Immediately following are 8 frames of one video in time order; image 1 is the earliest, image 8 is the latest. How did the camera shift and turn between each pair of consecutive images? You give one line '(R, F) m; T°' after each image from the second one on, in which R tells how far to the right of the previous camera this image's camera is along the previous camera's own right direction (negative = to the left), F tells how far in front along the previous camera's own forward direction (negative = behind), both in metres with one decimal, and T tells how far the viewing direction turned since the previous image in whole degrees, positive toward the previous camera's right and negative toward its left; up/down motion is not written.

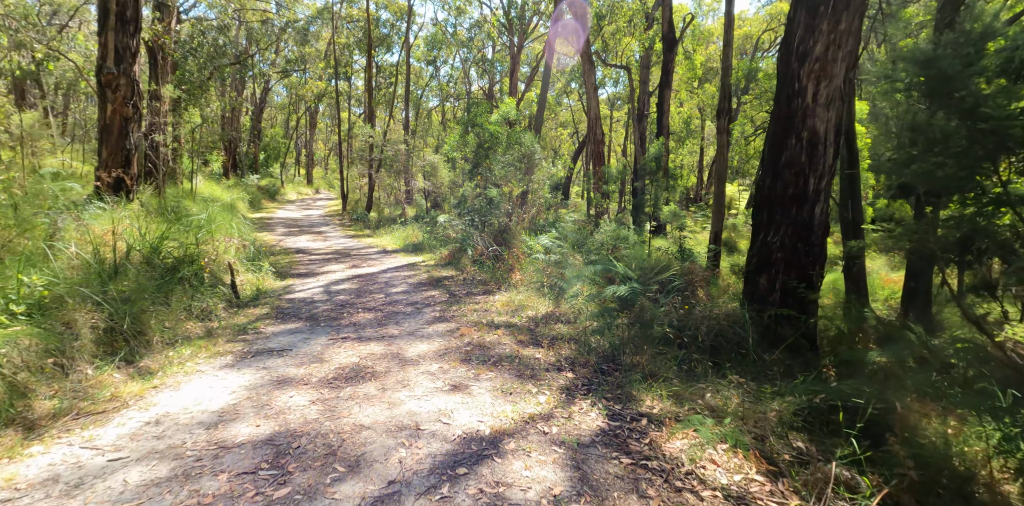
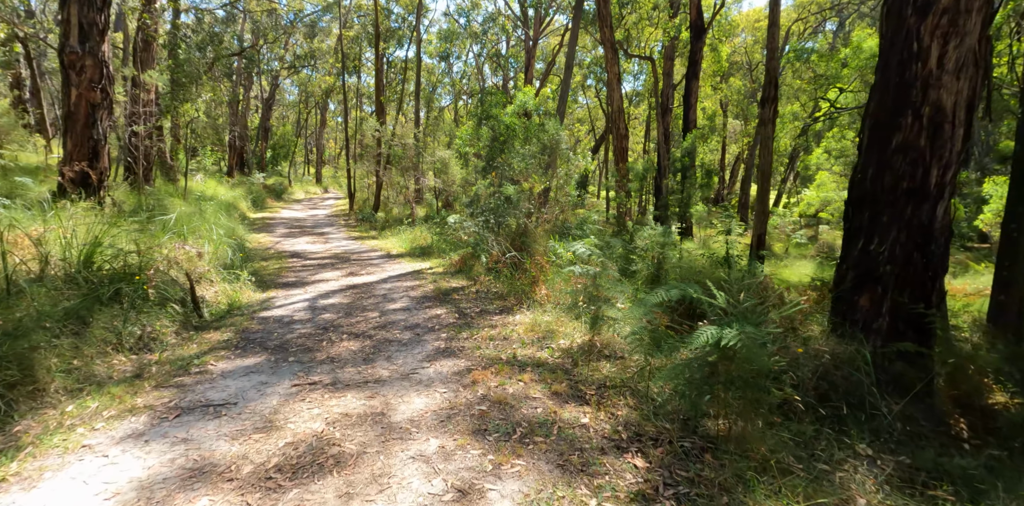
(-0.1, +1.6) m; -1°
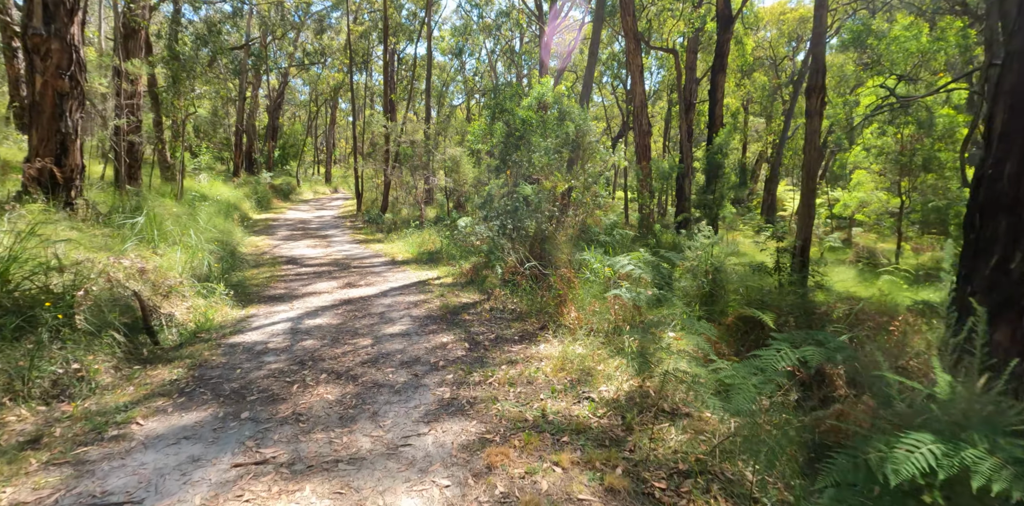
(-0.1, +1.3) m; -1°
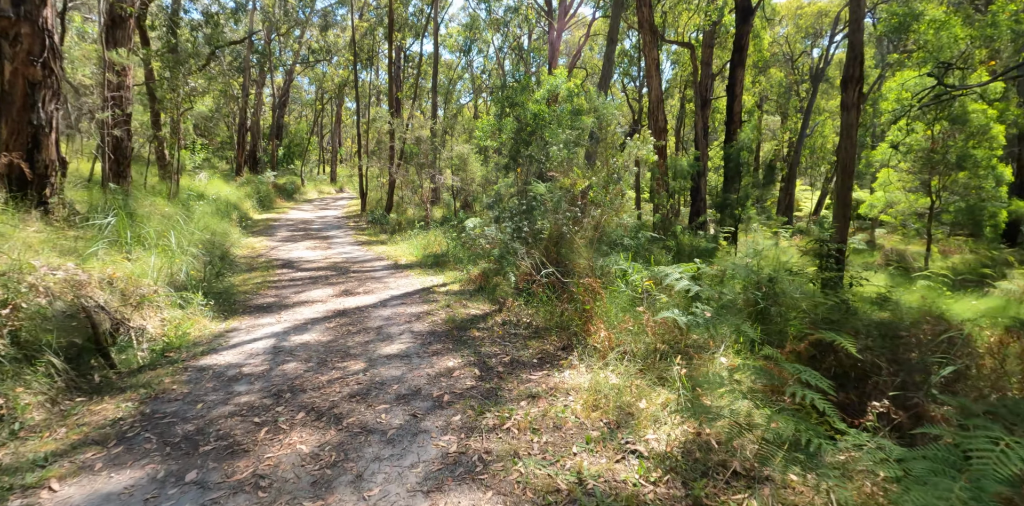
(-0.1, +0.9) m; -1°
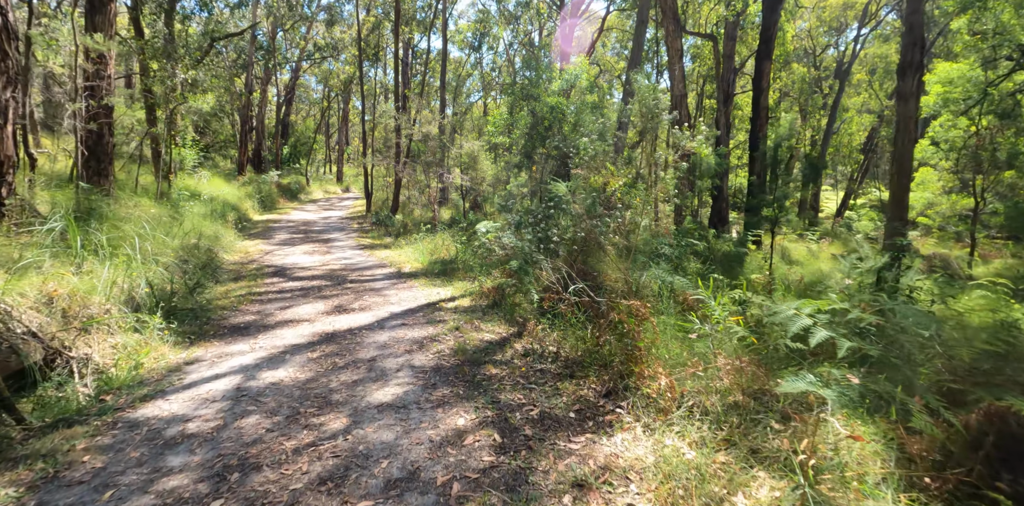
(-0.1, +1.2) m; -1°
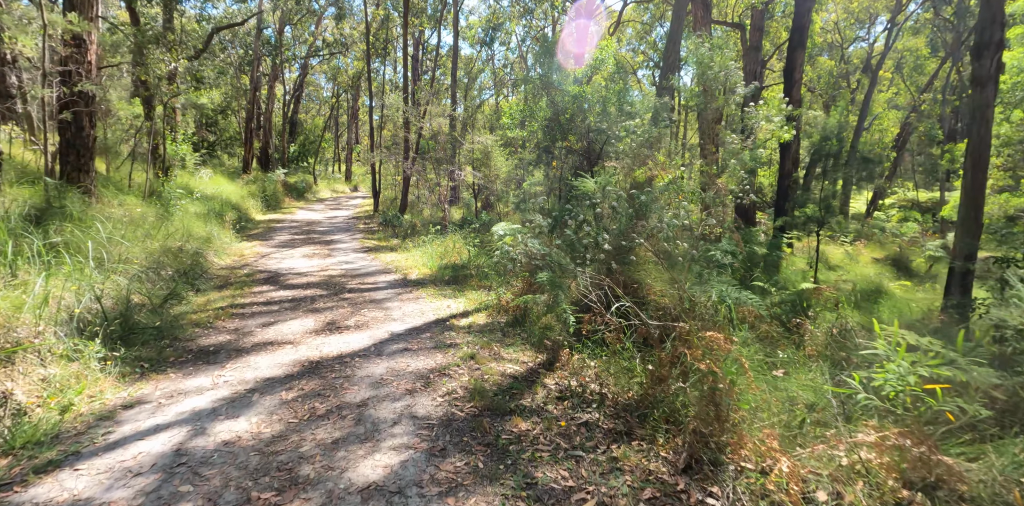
(-0.2, +1.2) m; -1°
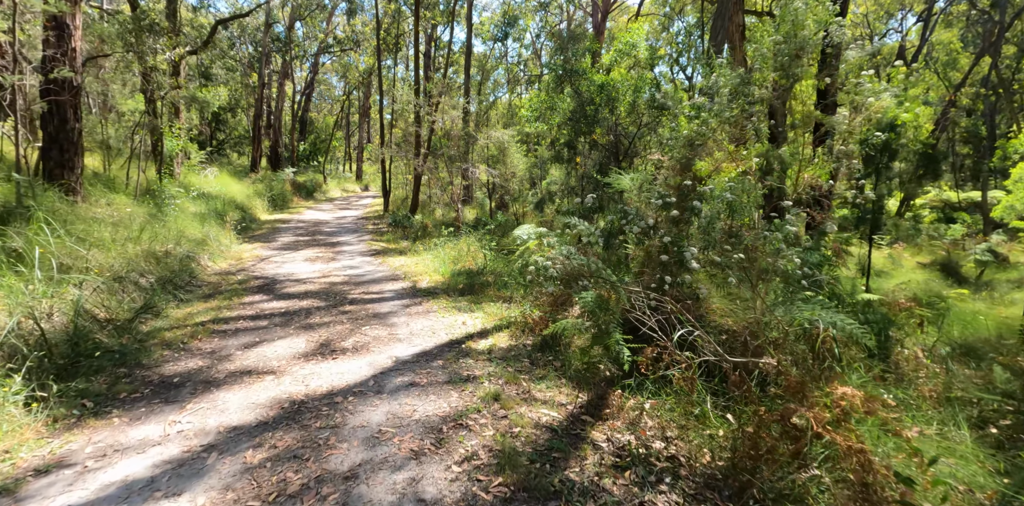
(-0.2, +1.0) m; -1°
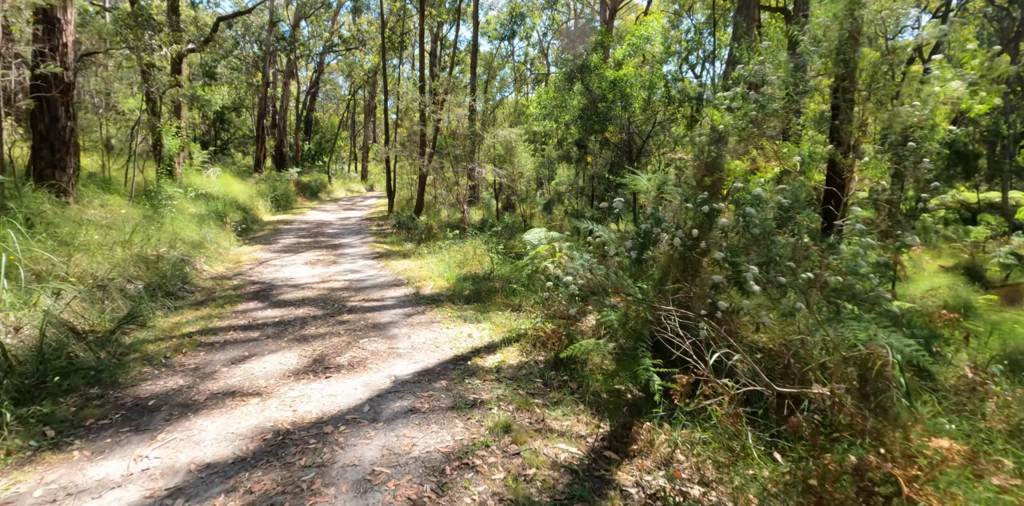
(0.0, +0.5) m; -1°
